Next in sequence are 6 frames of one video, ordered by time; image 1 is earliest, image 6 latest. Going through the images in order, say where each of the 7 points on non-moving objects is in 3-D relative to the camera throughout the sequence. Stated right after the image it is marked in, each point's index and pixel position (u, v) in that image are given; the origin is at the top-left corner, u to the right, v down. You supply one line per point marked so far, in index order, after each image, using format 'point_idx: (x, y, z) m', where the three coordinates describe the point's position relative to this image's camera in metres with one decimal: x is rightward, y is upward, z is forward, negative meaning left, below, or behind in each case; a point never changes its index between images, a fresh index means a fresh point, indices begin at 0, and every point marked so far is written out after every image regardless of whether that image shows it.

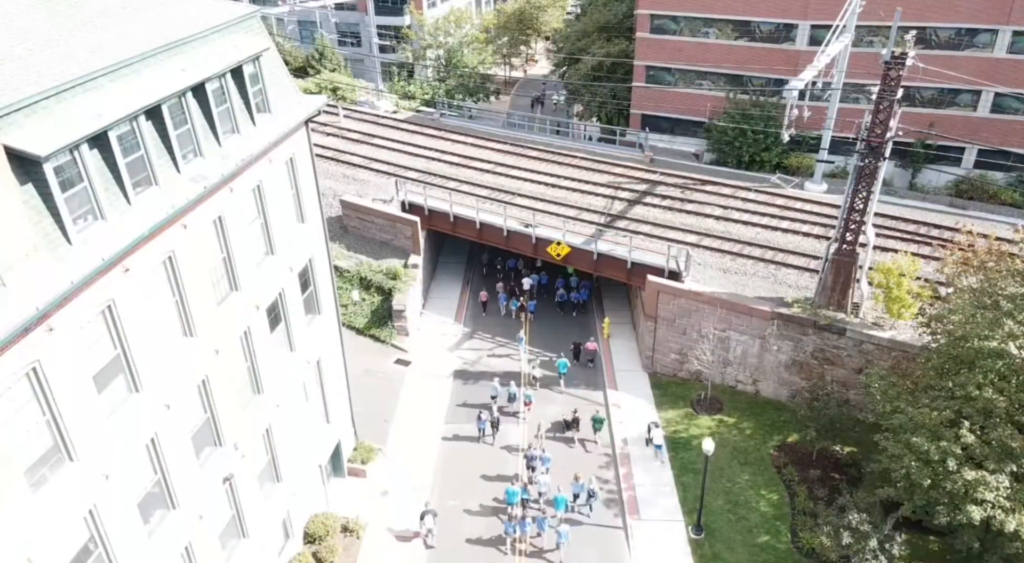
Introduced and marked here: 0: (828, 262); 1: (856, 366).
0: (+8.7, +0.6, +19.6) m
1: (+9.4, -2.4, +19.6) m
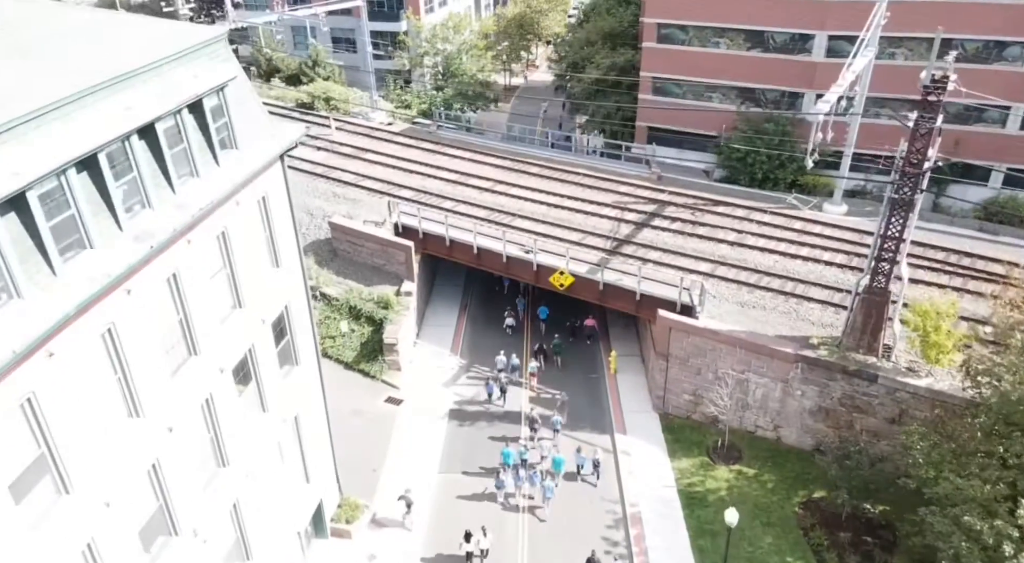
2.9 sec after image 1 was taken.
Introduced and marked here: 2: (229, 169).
0: (+8.7, -0.5, +17.9) m
1: (+9.4, -3.4, +17.9) m
2: (-4.8, +1.9, +12.1) m
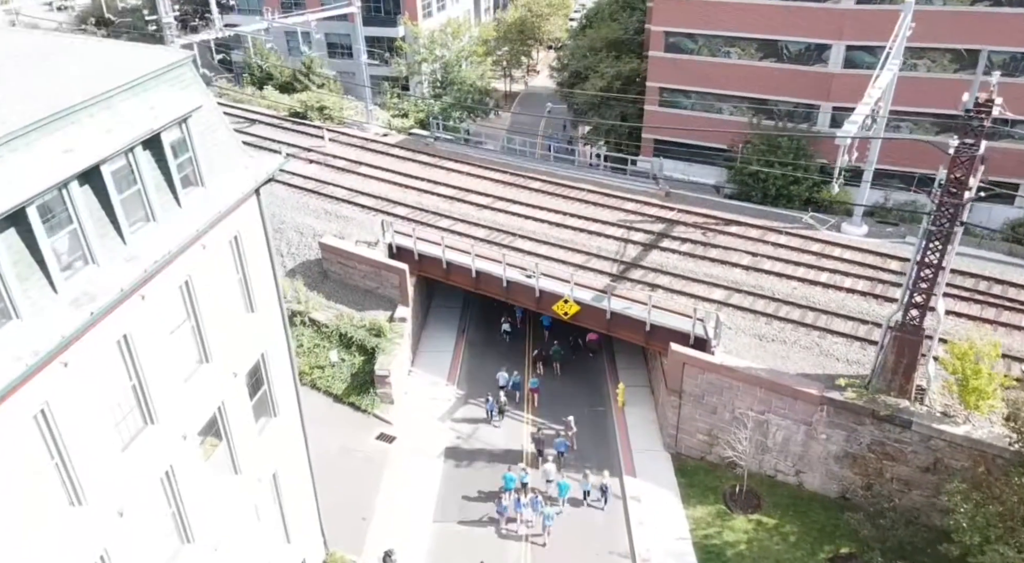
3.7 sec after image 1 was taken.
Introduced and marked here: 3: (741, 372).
0: (+8.7, -1.3, +16.5) m
1: (+9.5, -4.2, +16.5) m
2: (-4.8, +1.1, +10.7) m
3: (+5.7, -2.2, +17.7) m
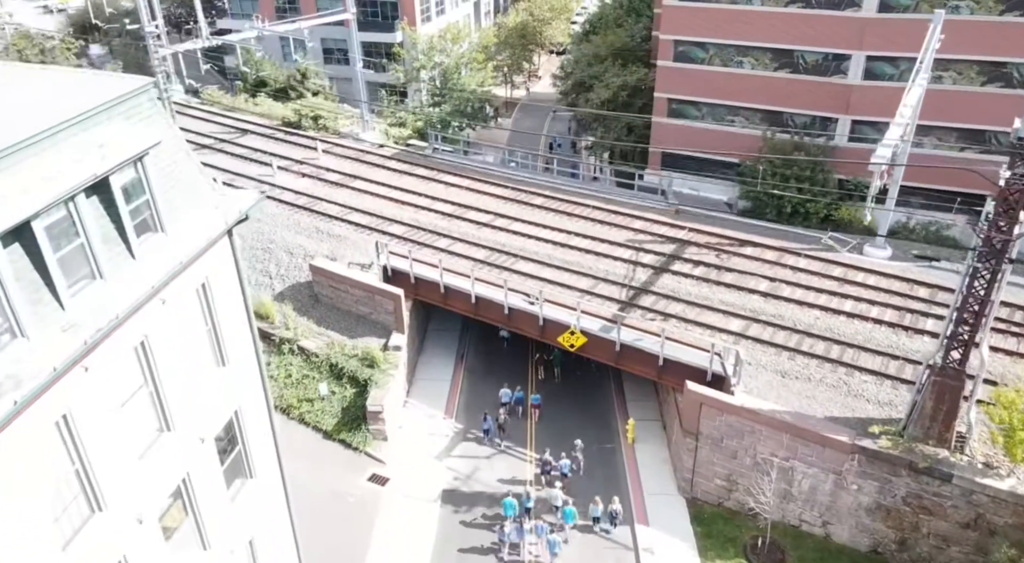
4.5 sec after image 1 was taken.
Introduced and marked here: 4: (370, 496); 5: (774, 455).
0: (+8.8, -2.1, +15.1) m
1: (+9.5, -5.0, +15.1) m
2: (-4.7, +0.3, +9.3) m
3: (+5.7, -3.1, +16.3) m
4: (-3.7, -5.7, +18.7) m
5: (+6.1, -4.0, +16.6) m
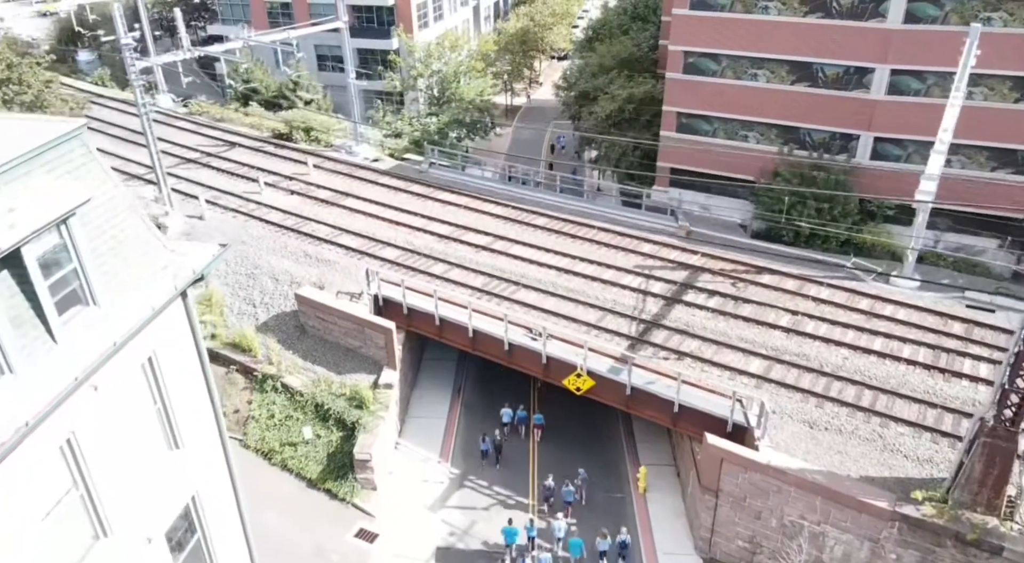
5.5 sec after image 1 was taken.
0: (+8.8, -3.1, +13.5) m
1: (+9.6, -6.0, +13.5) m
2: (-4.7, -0.7, +7.6) m
3: (+5.8, -4.0, +14.7) m
4: (-3.7, -6.6, +17.1) m
5: (+6.1, -5.0, +15.0) m
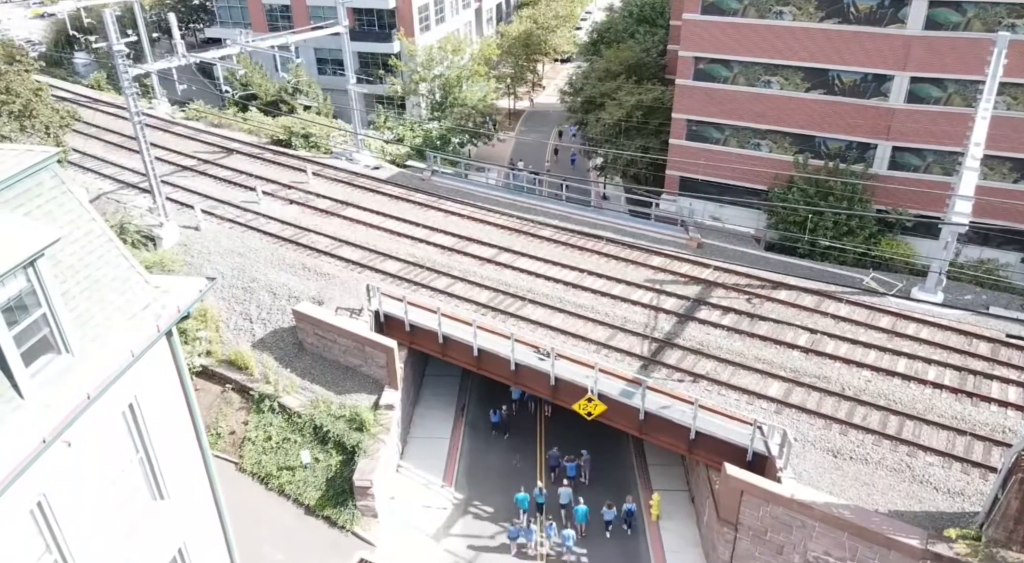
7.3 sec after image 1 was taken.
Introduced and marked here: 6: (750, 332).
0: (+9.0, -3.5, +12.7) m
1: (+9.7, -6.5, +12.7) m
2: (-4.5, -1.1, +6.8) m
3: (+6.0, -4.5, +13.9) m
4: (-3.5, -7.1, +16.3) m
5: (+6.3, -5.4, +14.2) m
6: (+6.5, -1.4, +19.5) m
